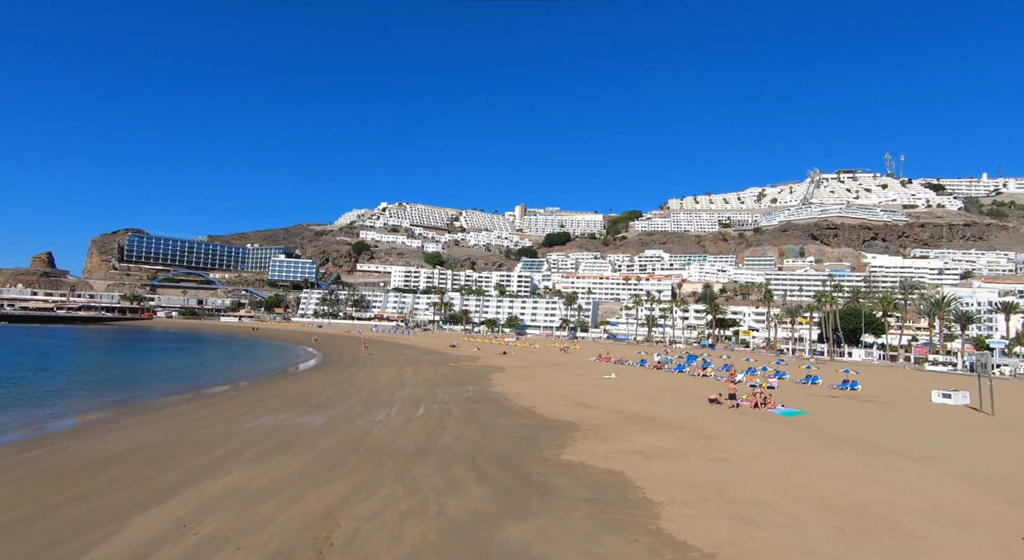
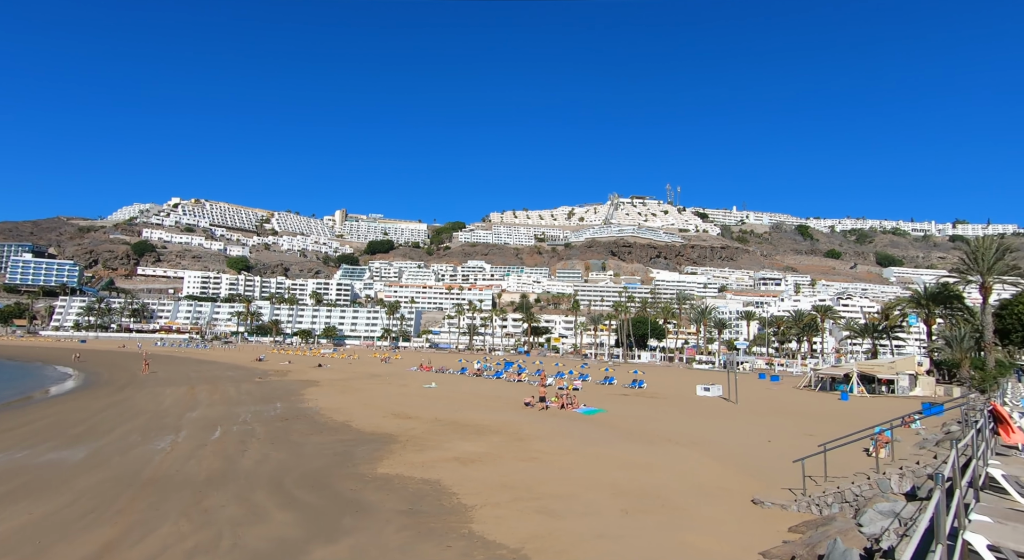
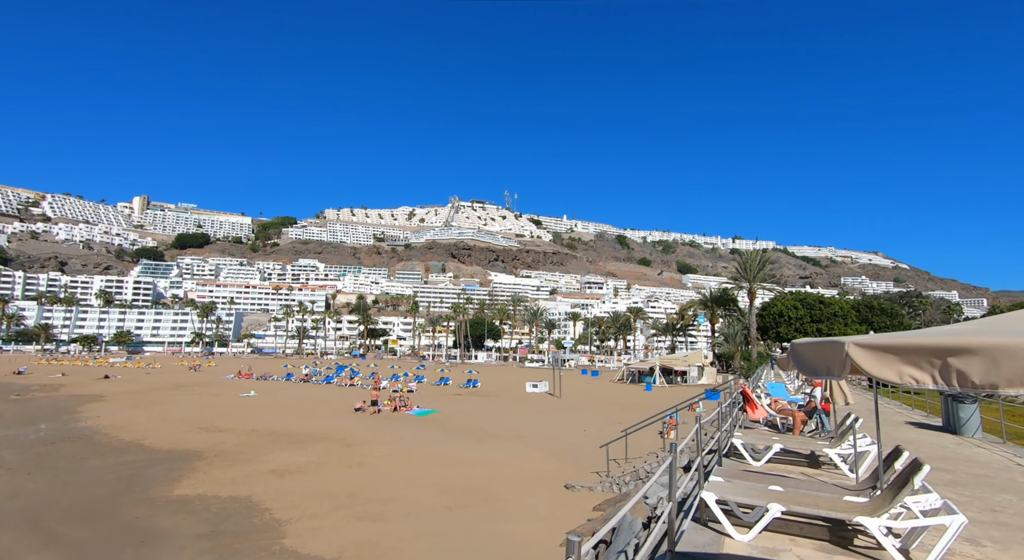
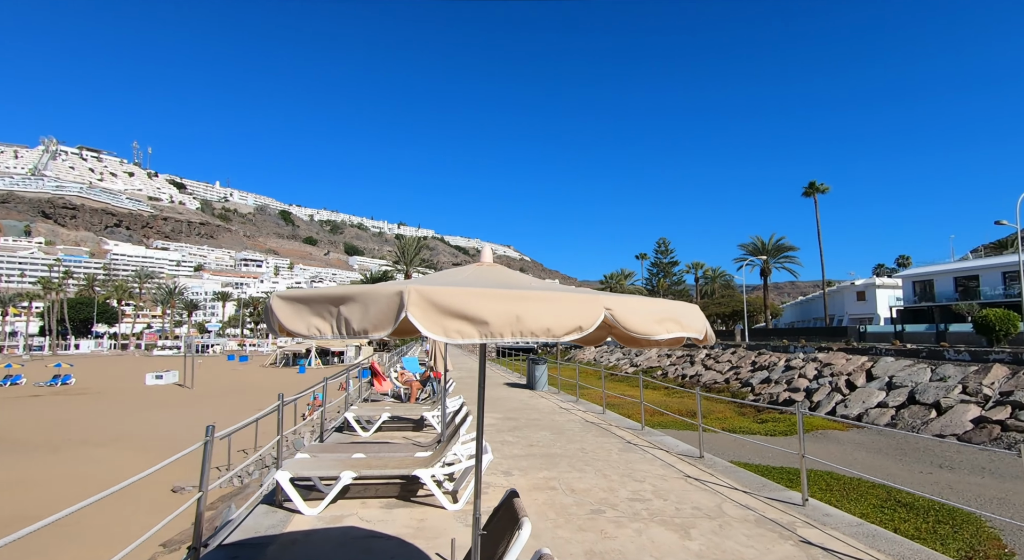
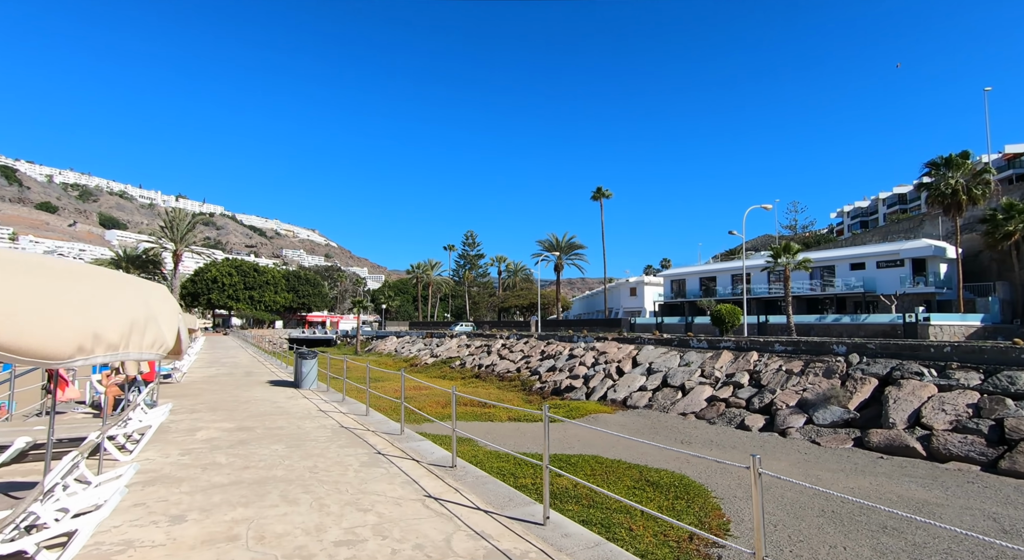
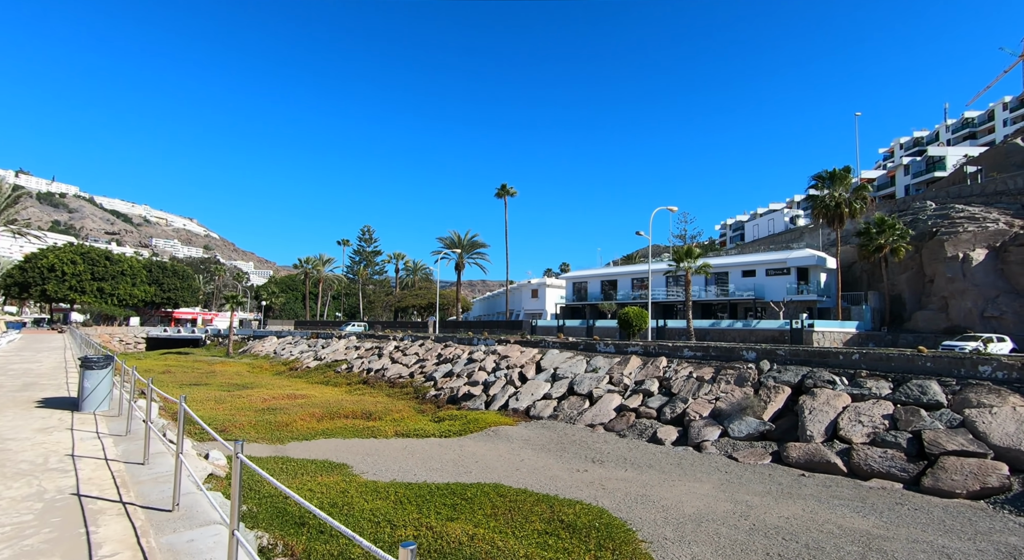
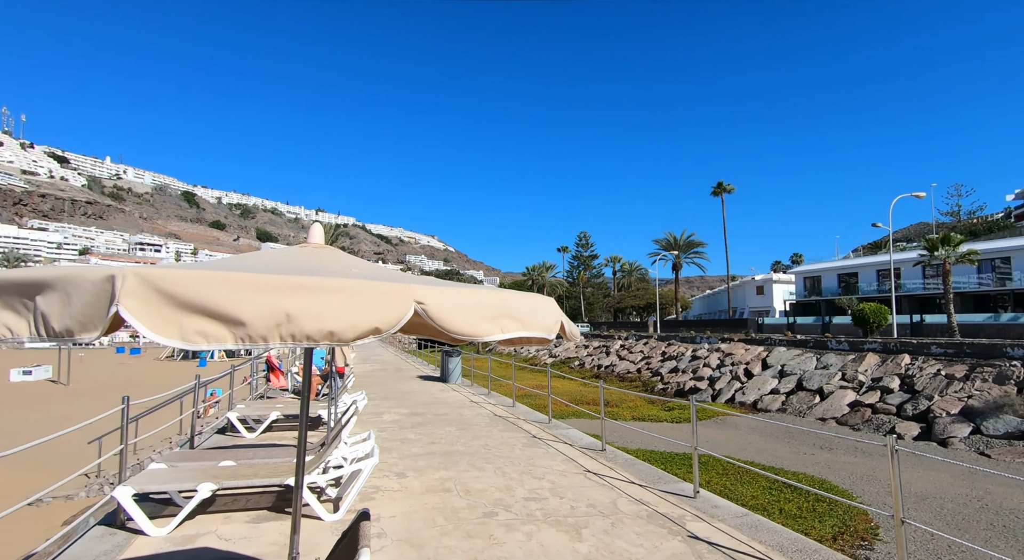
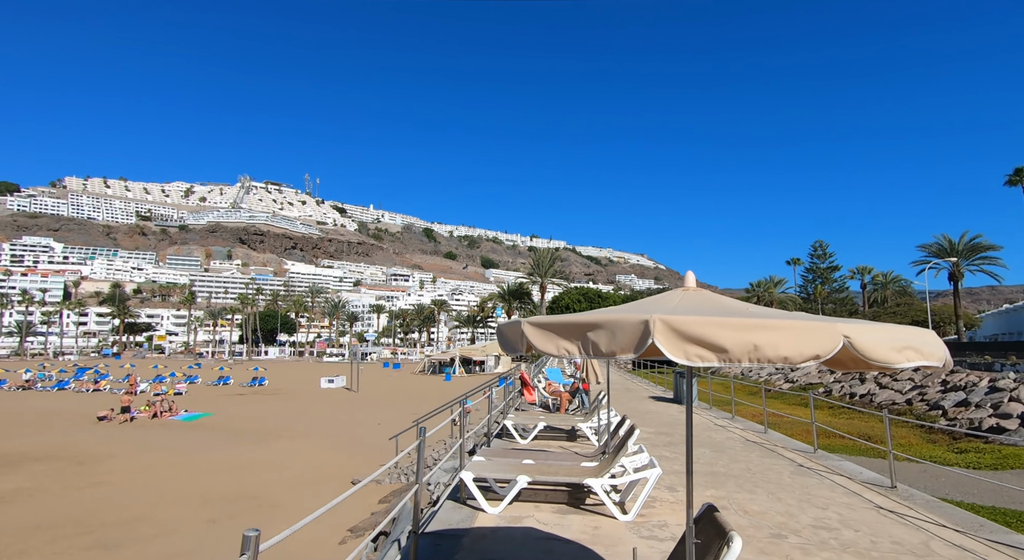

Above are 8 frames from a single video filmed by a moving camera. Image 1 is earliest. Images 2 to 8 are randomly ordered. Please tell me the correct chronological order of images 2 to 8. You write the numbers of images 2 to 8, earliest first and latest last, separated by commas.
2, 3, 8, 4, 7, 5, 6
